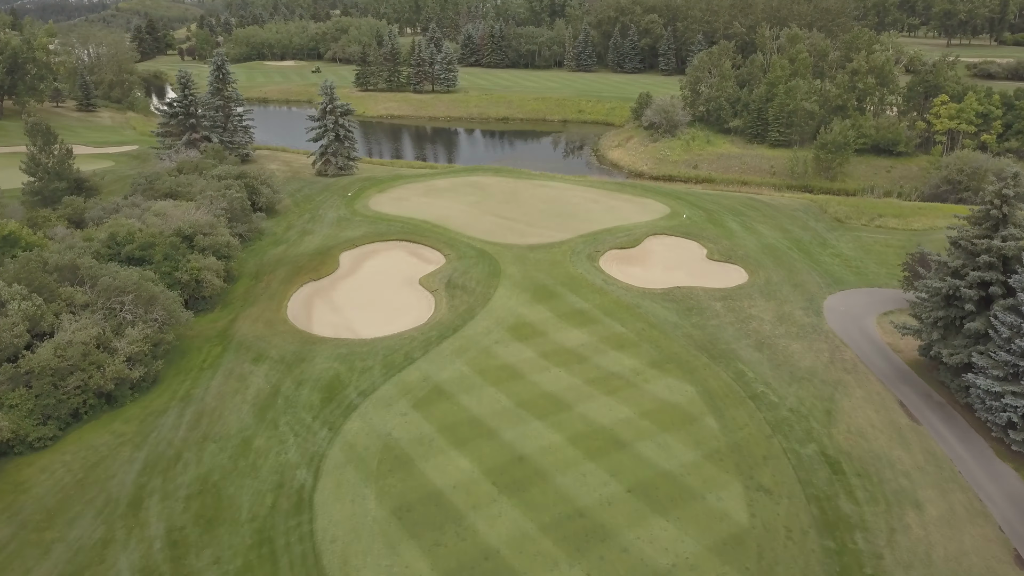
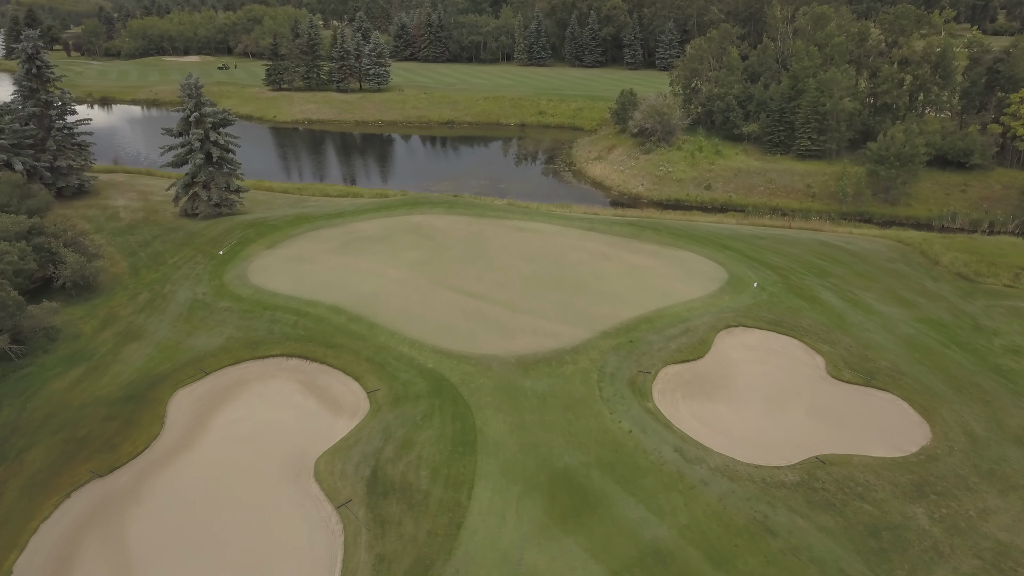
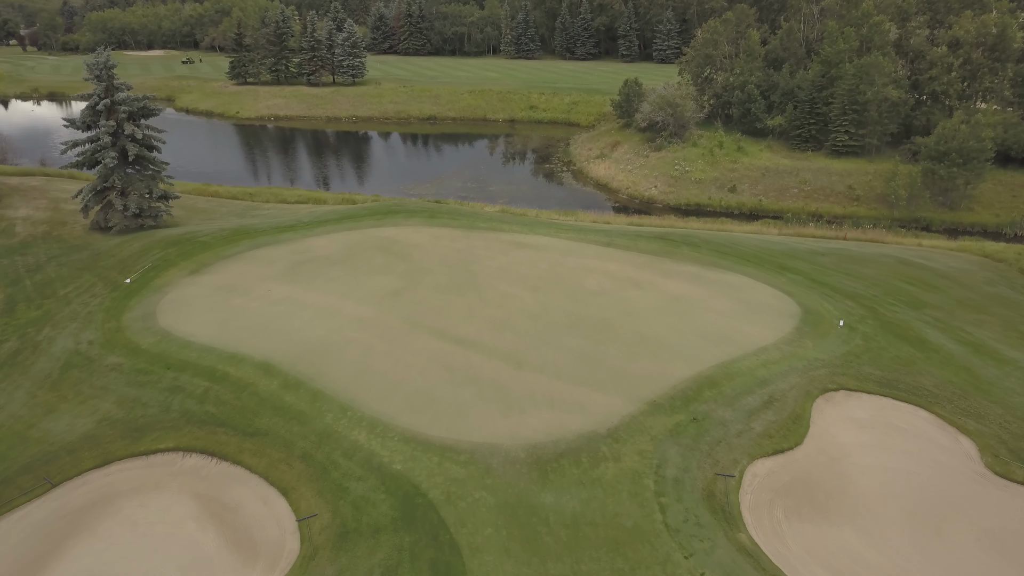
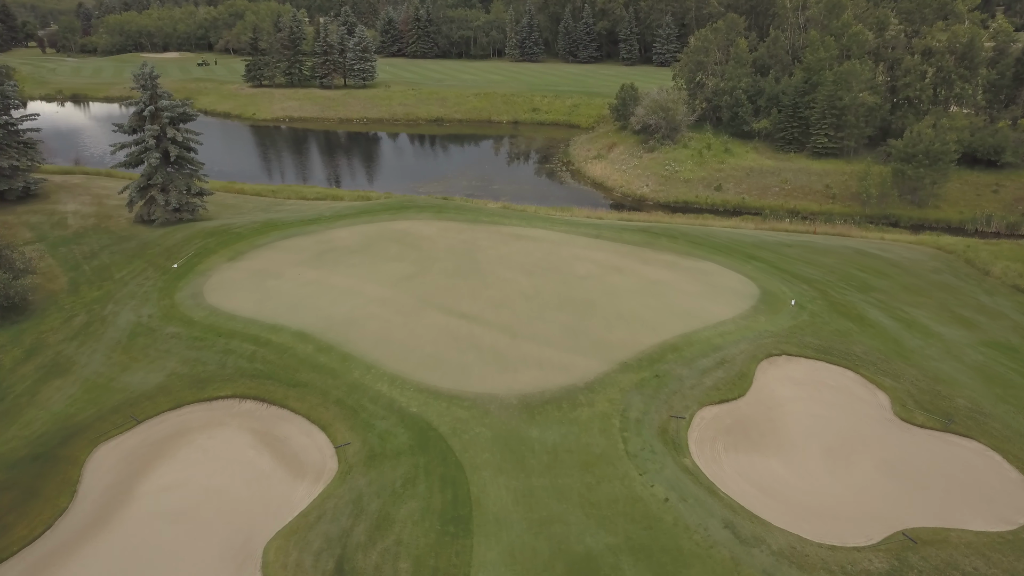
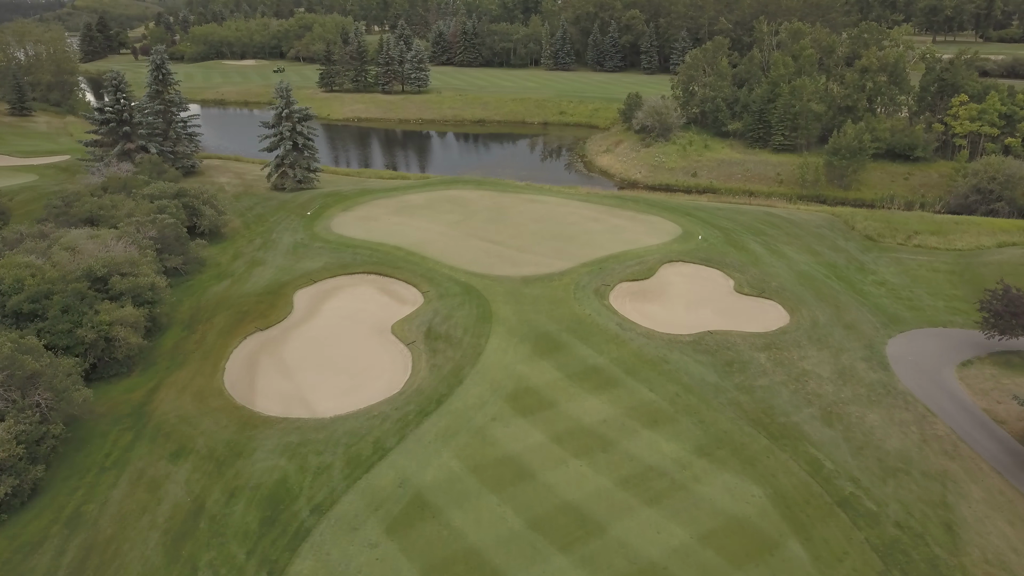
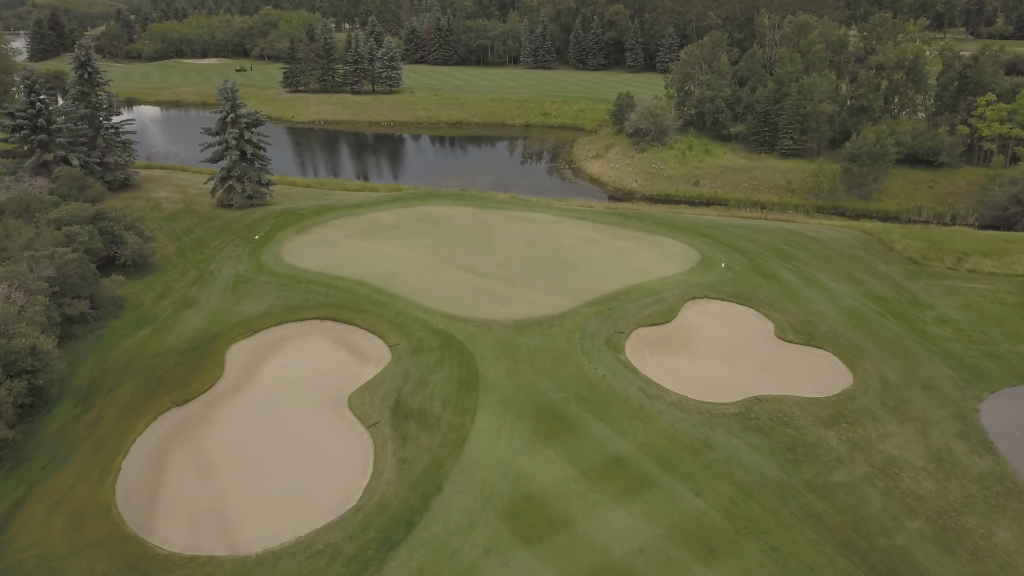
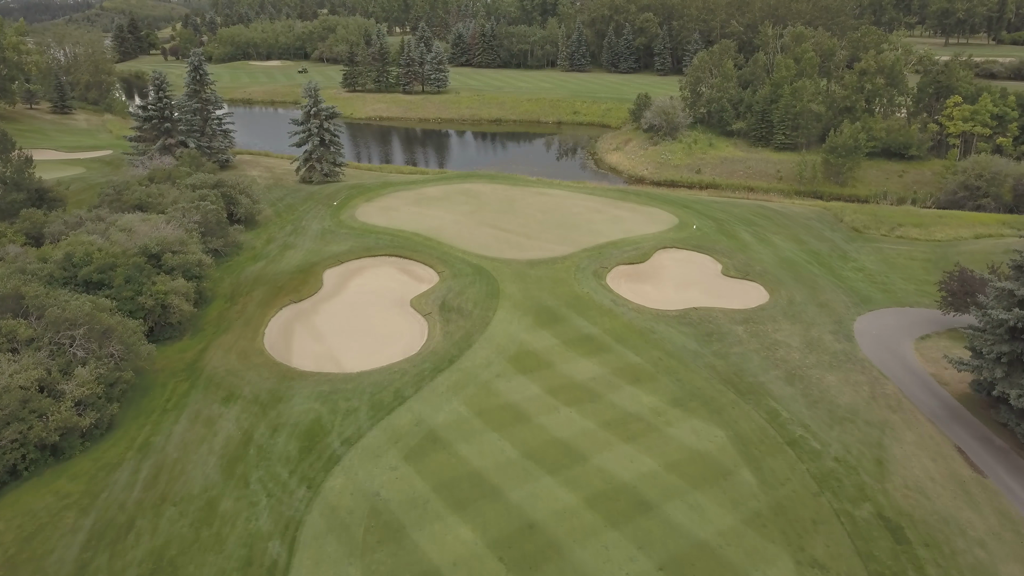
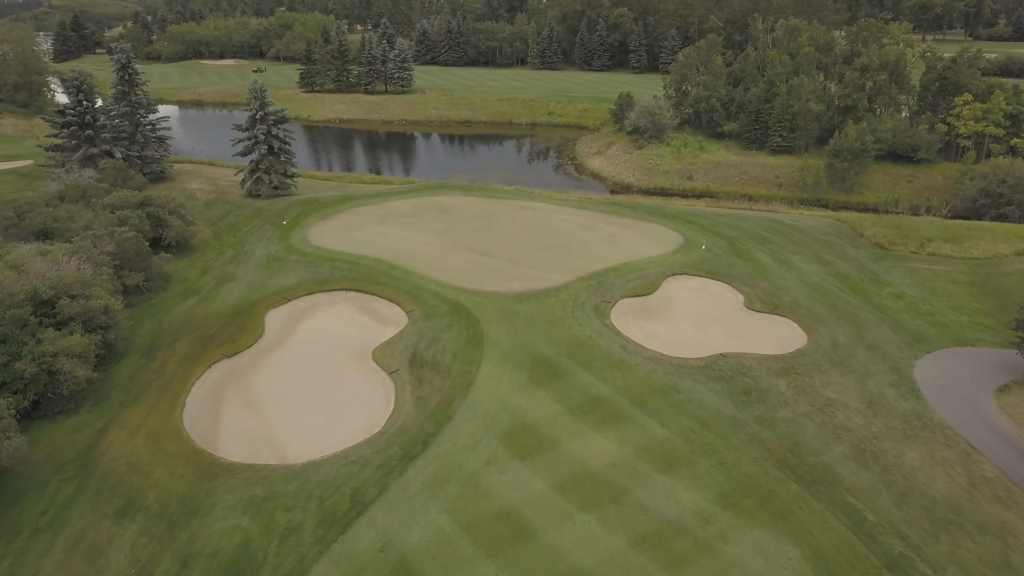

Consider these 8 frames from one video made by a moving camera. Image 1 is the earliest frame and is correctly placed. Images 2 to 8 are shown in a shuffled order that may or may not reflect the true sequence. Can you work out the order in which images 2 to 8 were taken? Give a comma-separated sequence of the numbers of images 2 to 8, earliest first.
7, 5, 8, 6, 2, 4, 3
